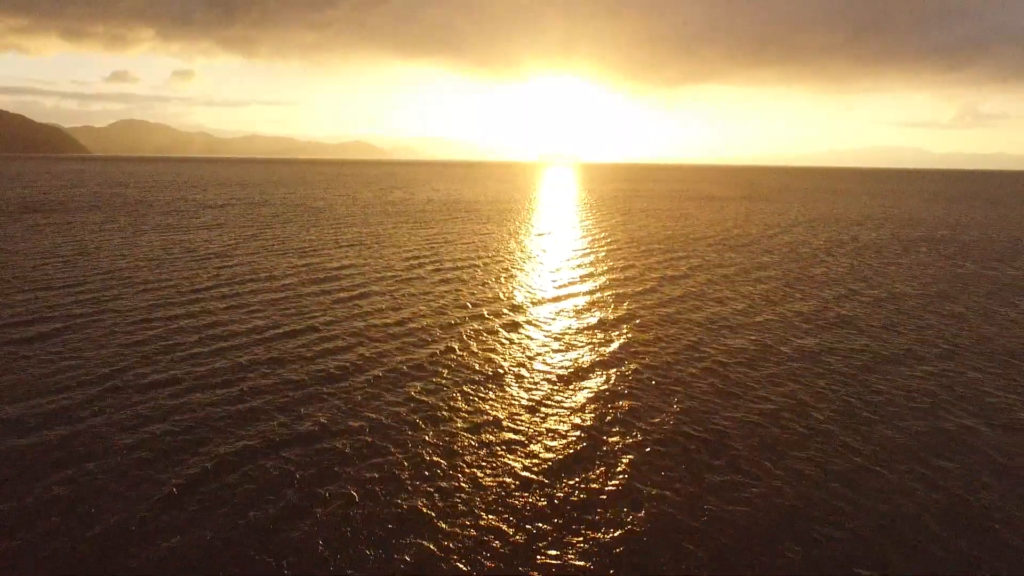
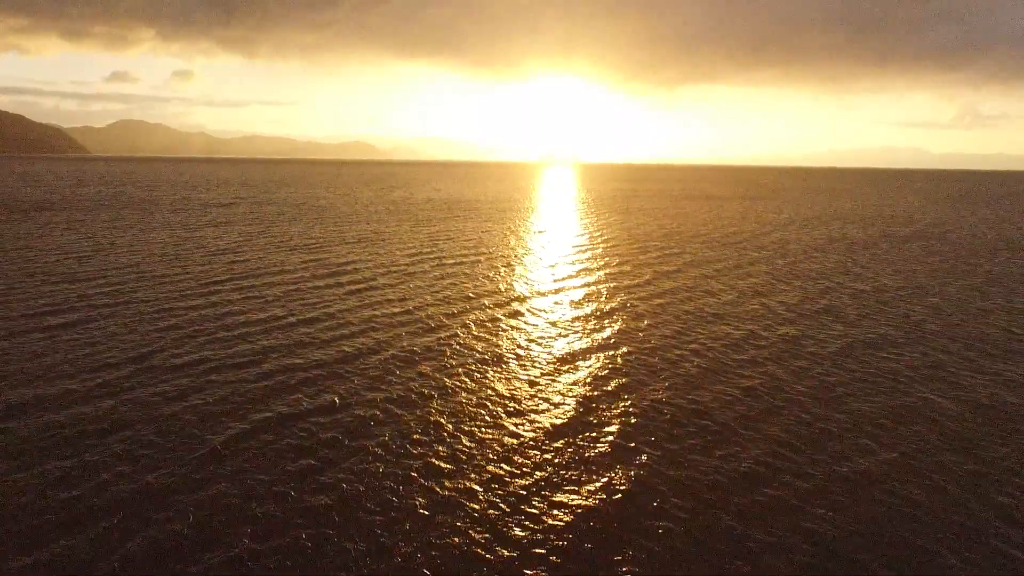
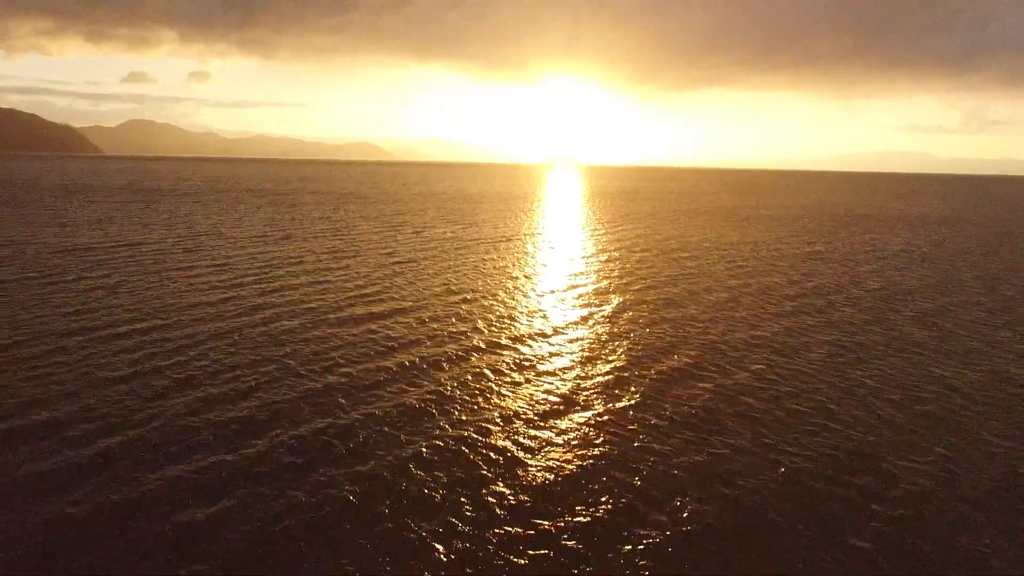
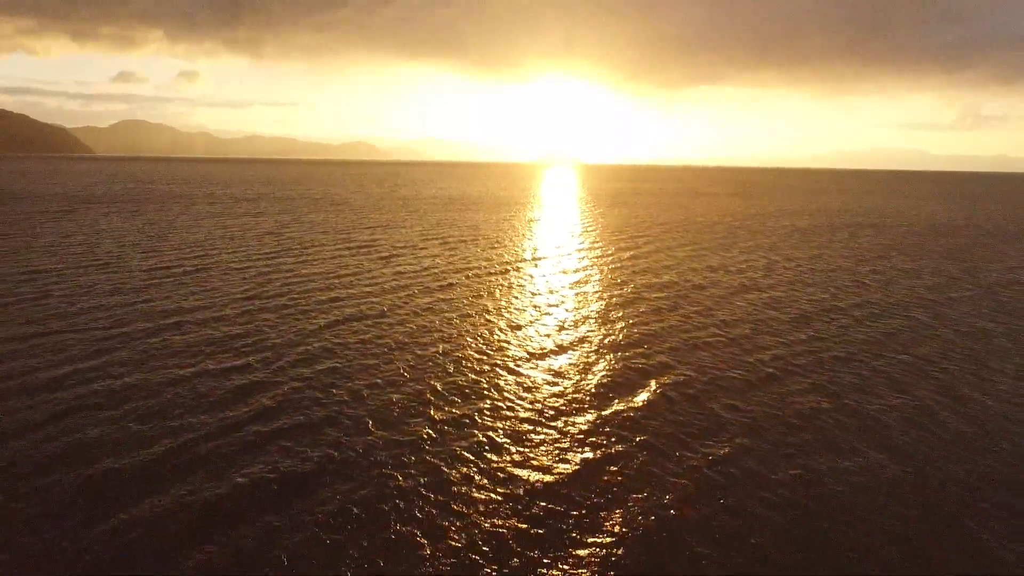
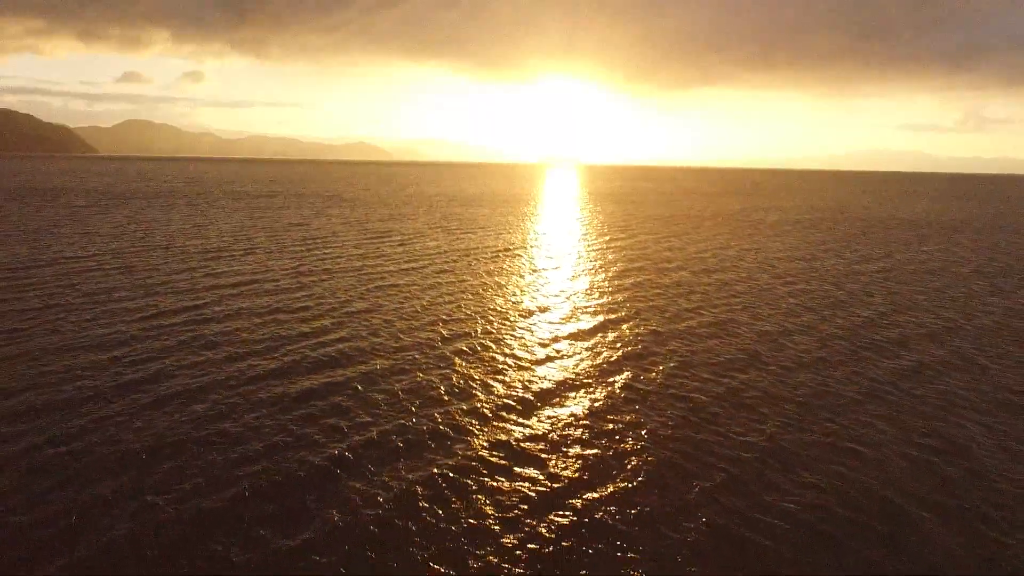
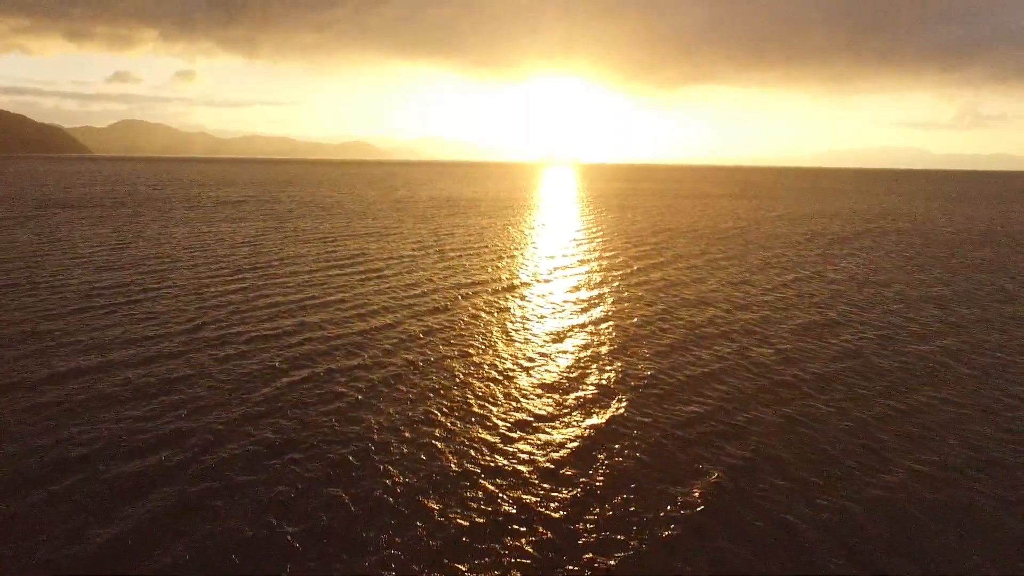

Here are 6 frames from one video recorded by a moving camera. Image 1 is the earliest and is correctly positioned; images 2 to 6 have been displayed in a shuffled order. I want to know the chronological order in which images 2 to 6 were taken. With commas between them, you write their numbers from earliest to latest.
2, 6, 4, 5, 3
